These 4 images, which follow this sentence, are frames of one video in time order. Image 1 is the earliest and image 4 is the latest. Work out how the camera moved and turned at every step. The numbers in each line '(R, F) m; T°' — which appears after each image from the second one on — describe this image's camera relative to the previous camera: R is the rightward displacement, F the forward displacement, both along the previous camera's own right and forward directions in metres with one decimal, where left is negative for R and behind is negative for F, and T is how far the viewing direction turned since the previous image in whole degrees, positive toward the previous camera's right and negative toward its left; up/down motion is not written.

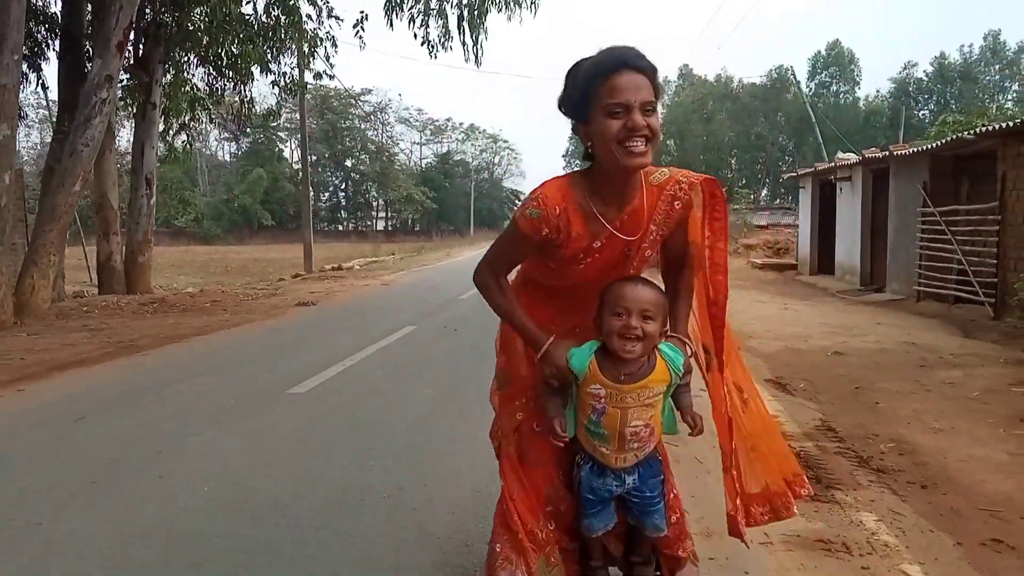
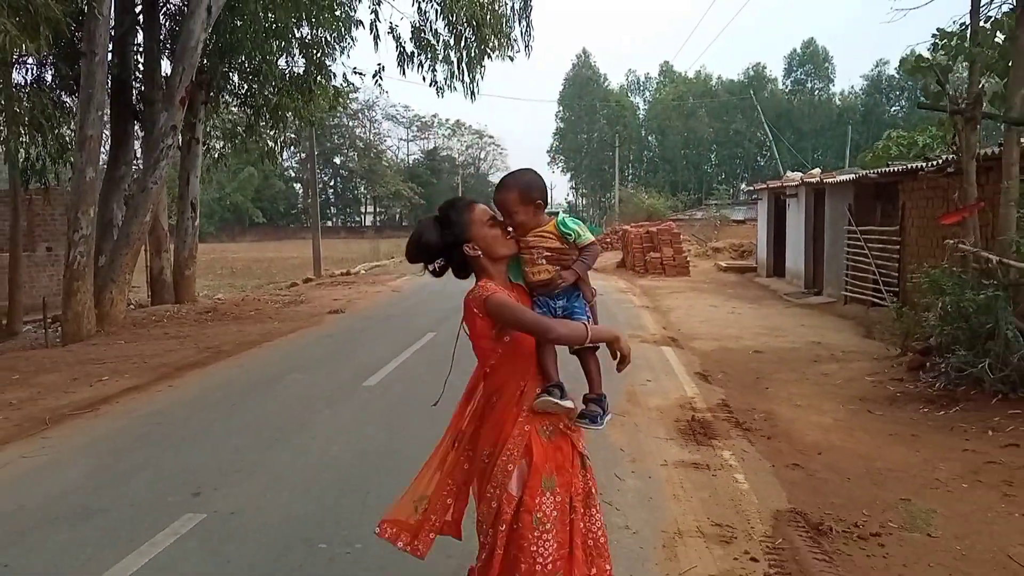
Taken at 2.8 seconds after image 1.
(-0.2, -2.5) m; +1°
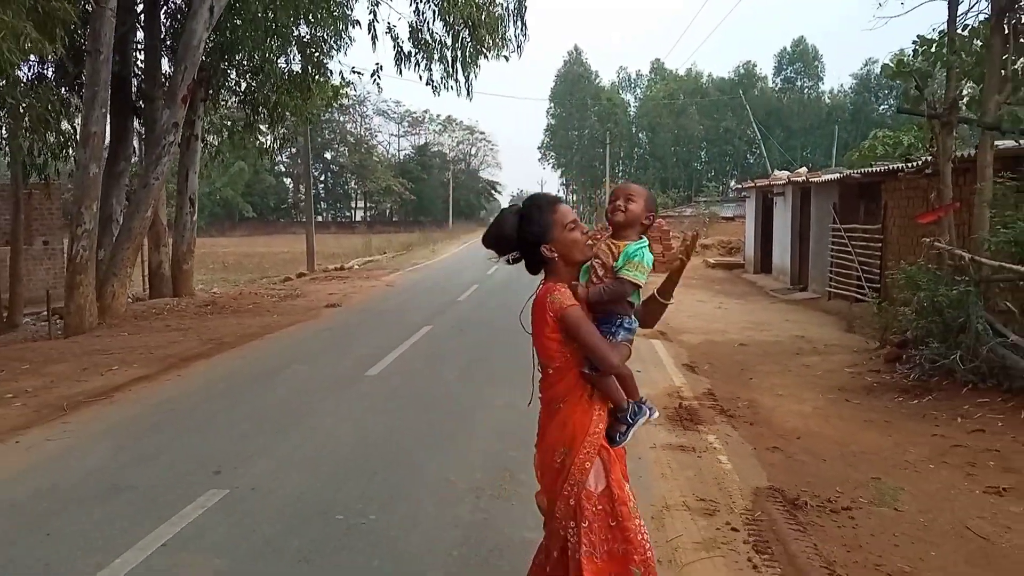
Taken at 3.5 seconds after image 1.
(-0.1, -0.4) m; +1°
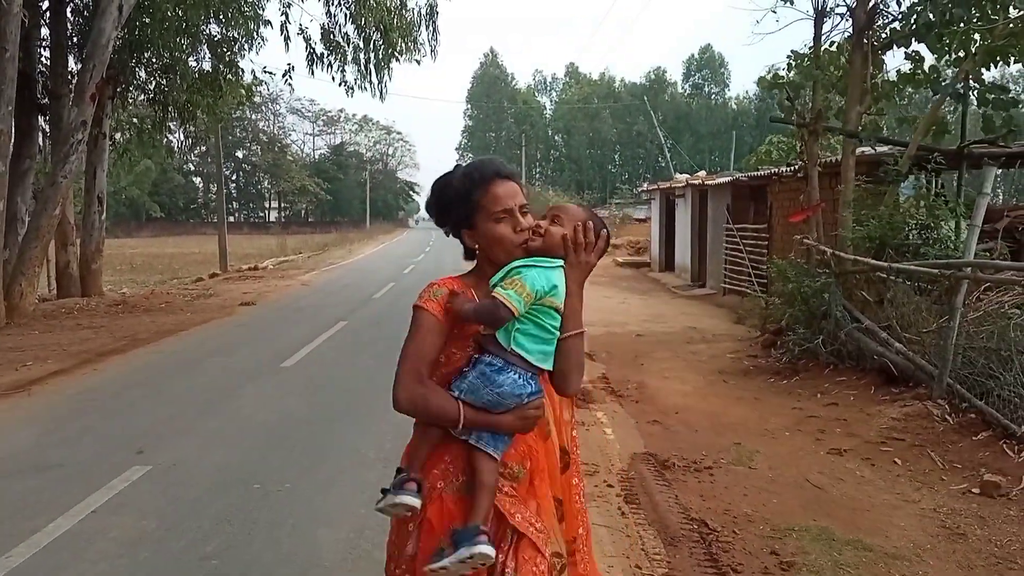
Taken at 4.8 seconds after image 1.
(+0.1, -0.6) m; +5°
